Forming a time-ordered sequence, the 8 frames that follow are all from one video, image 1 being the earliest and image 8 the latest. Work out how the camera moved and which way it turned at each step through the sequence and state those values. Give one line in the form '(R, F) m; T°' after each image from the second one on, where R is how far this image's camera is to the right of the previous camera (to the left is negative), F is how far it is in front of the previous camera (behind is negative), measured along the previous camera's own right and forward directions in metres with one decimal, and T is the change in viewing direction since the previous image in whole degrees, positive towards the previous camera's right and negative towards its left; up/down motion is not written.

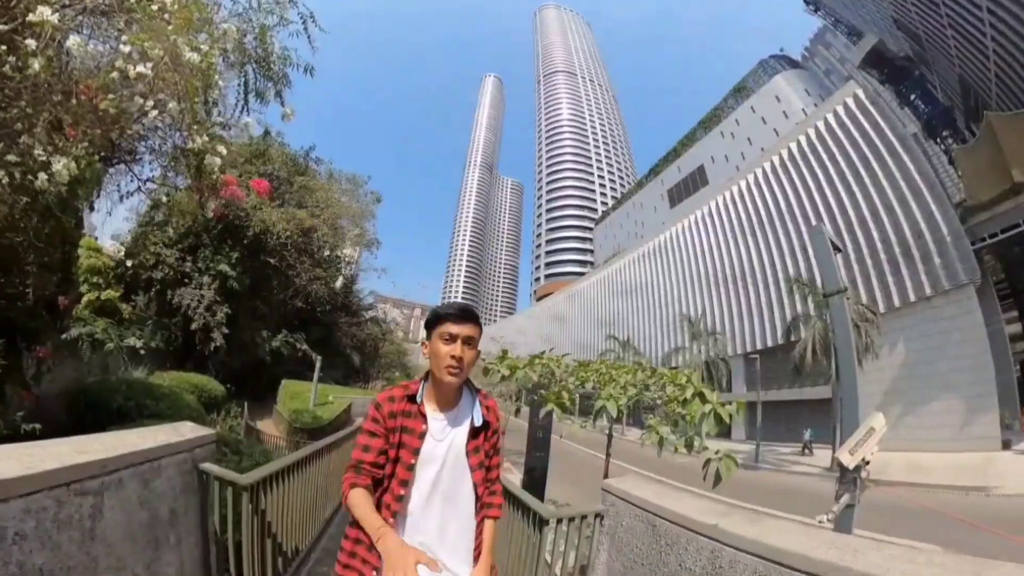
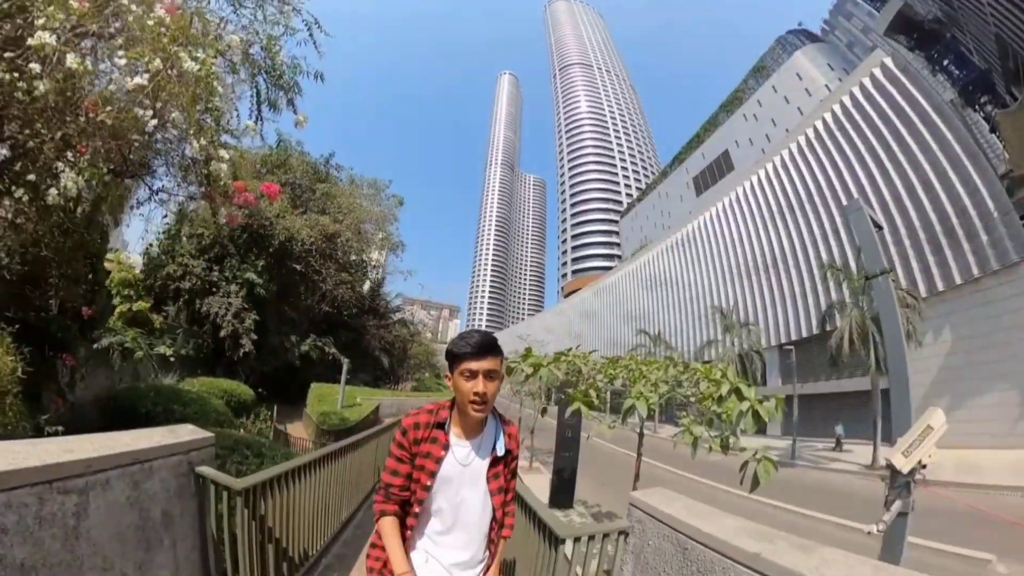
(+0.1, +0.2) m; -3°
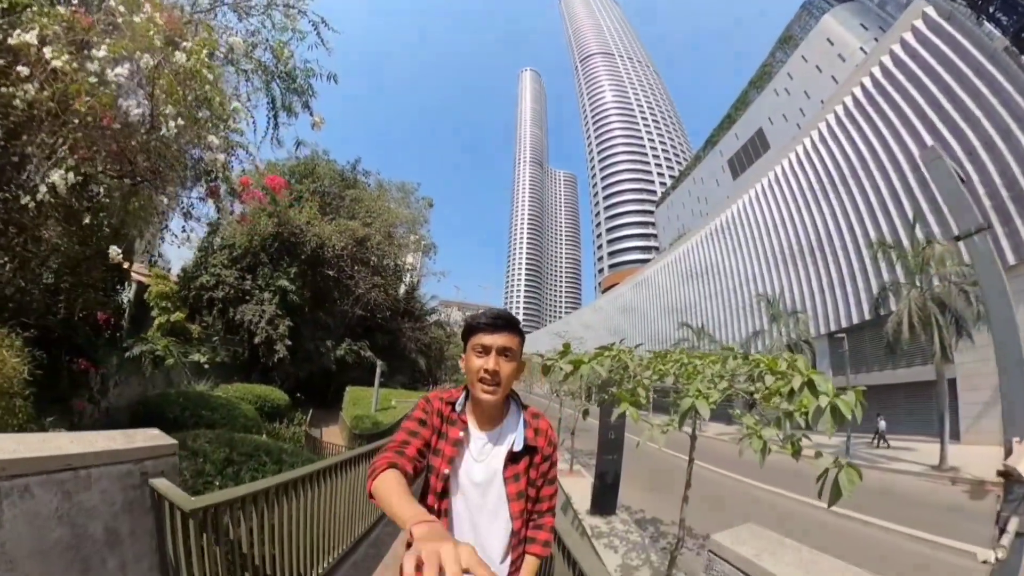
(0.0, +0.5) m; -4°
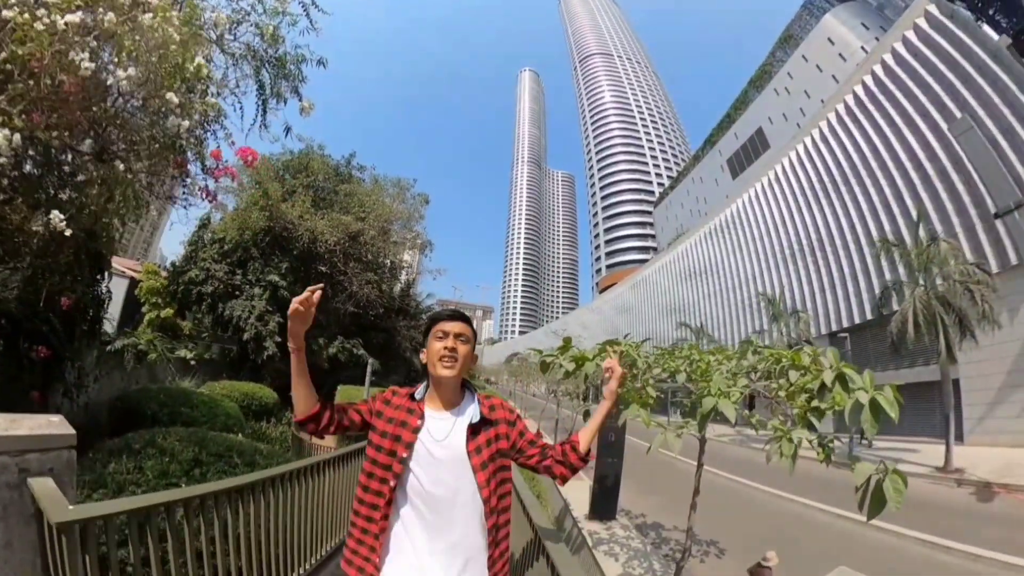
(0.0, +0.4) m; 0°
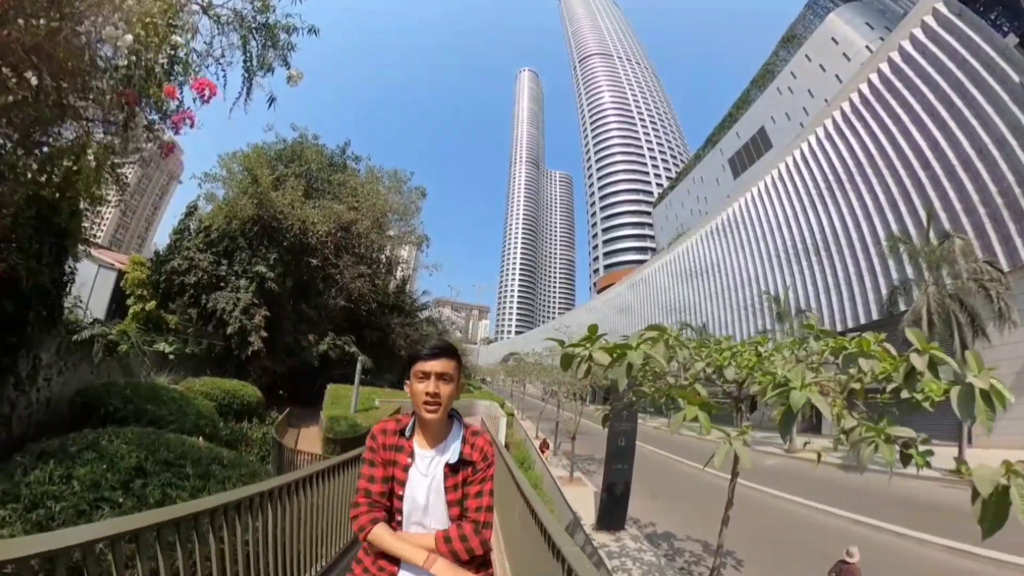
(-0.1, +0.7) m; 0°
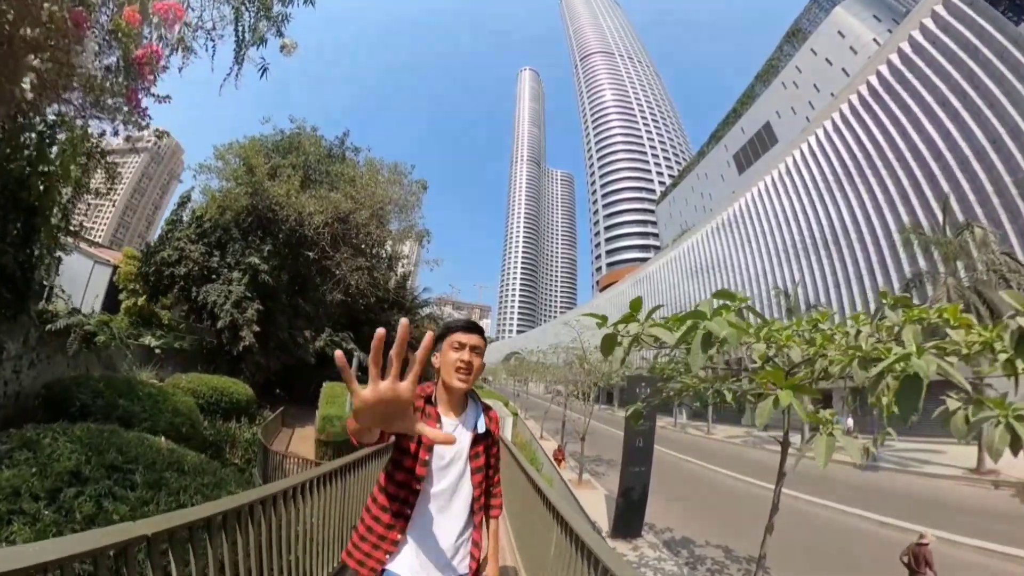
(-0.1, +0.6) m; 0°
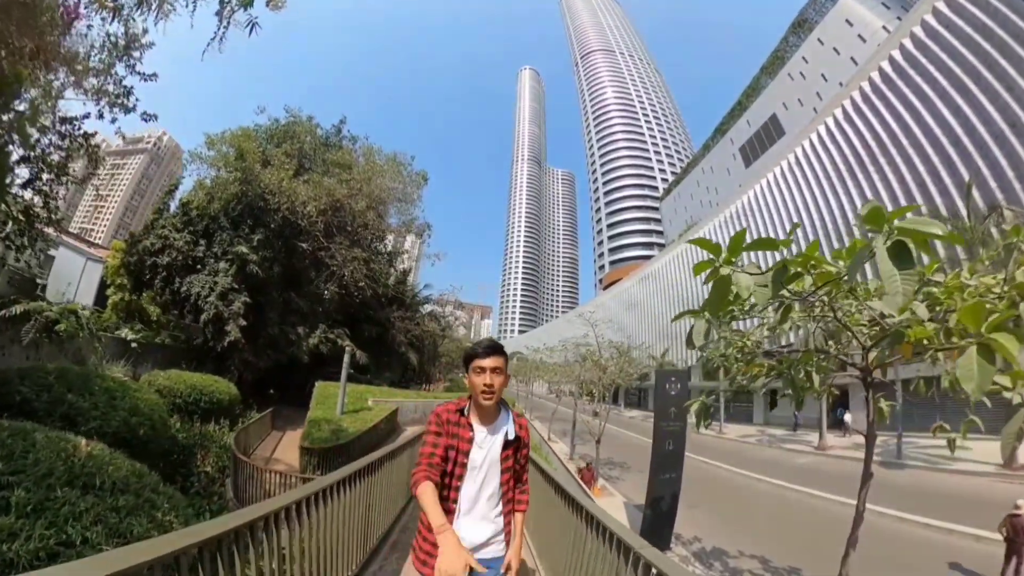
(-0.1, +0.8) m; 0°
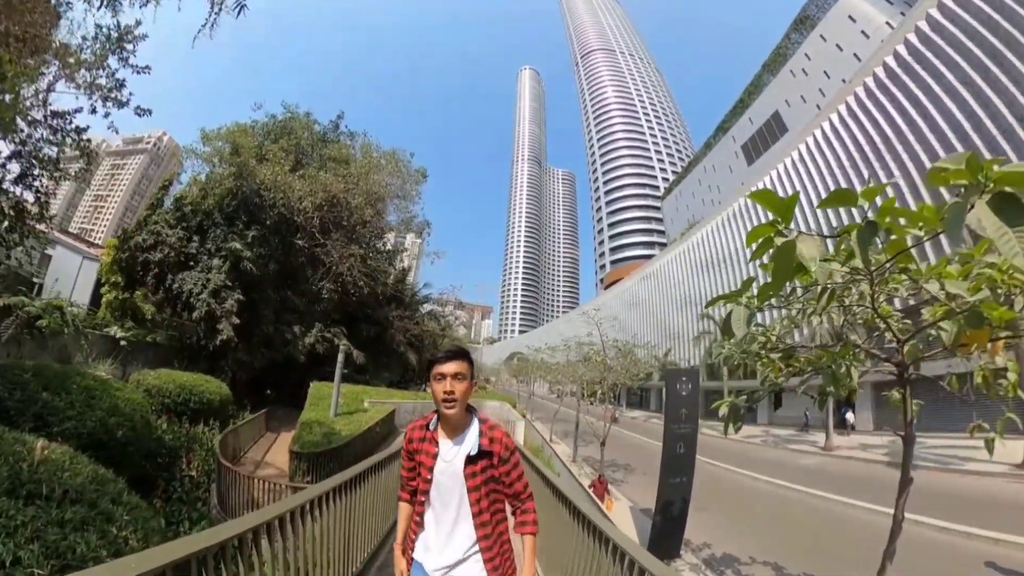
(0.0, +0.3) m; 0°
